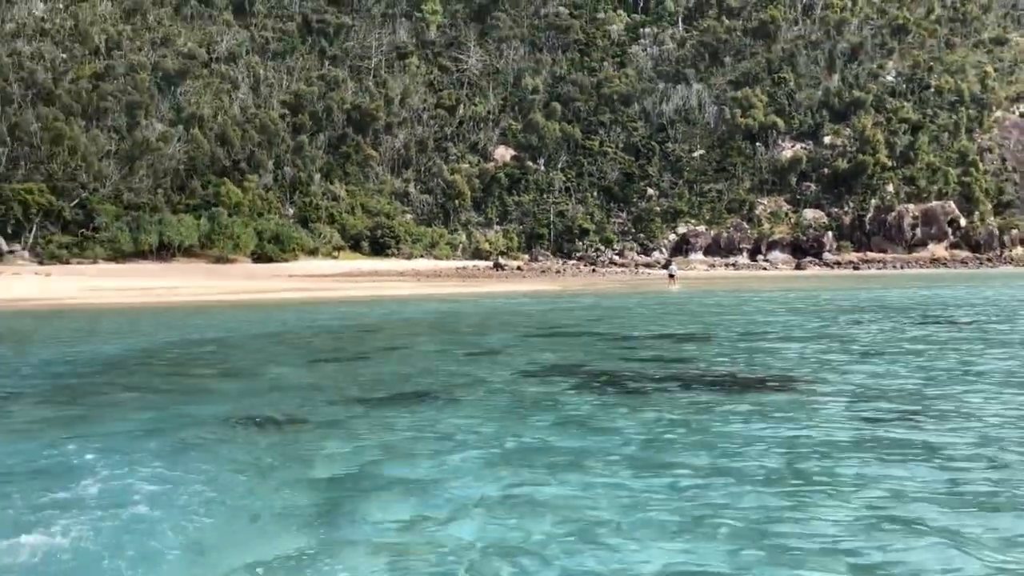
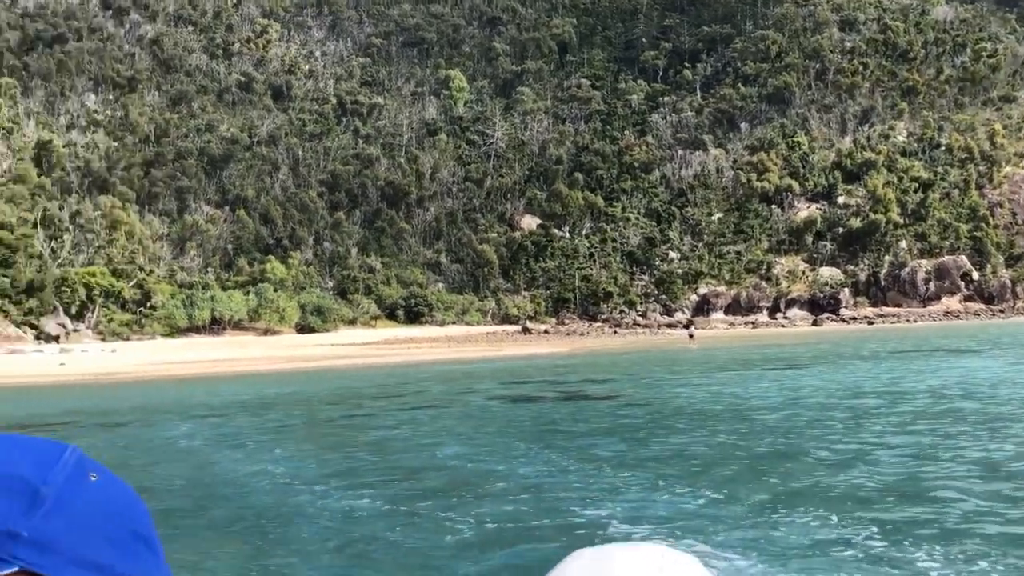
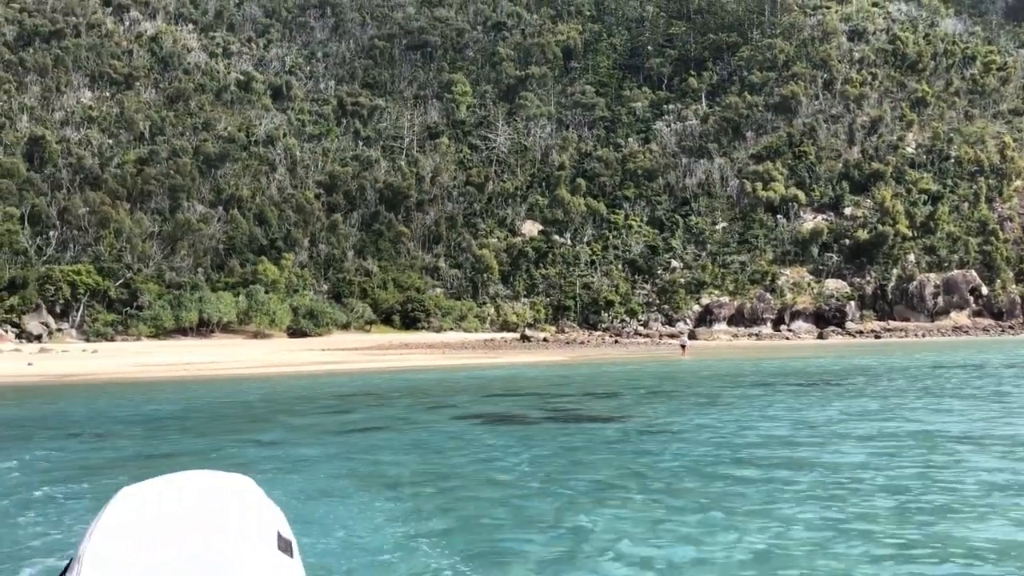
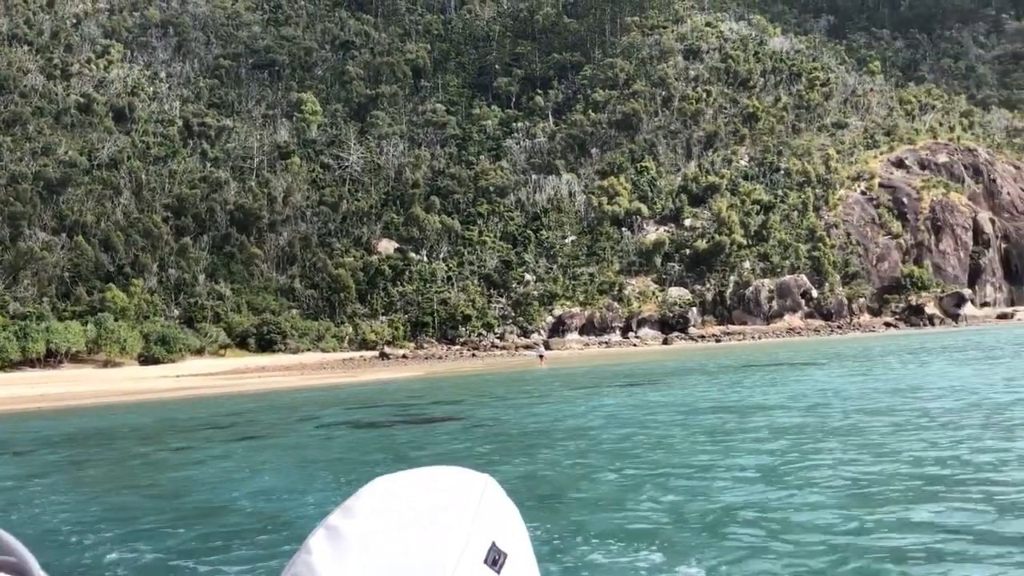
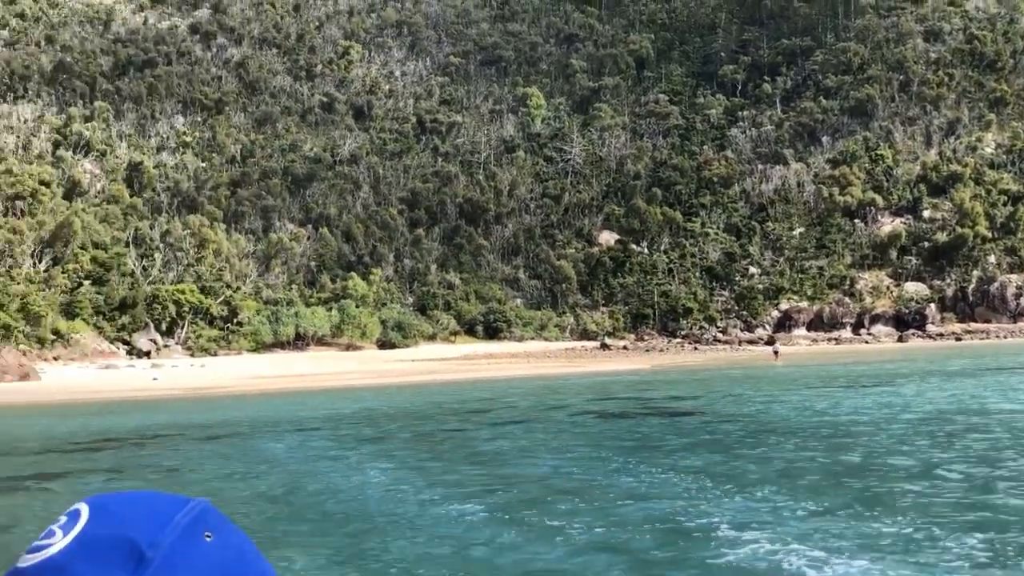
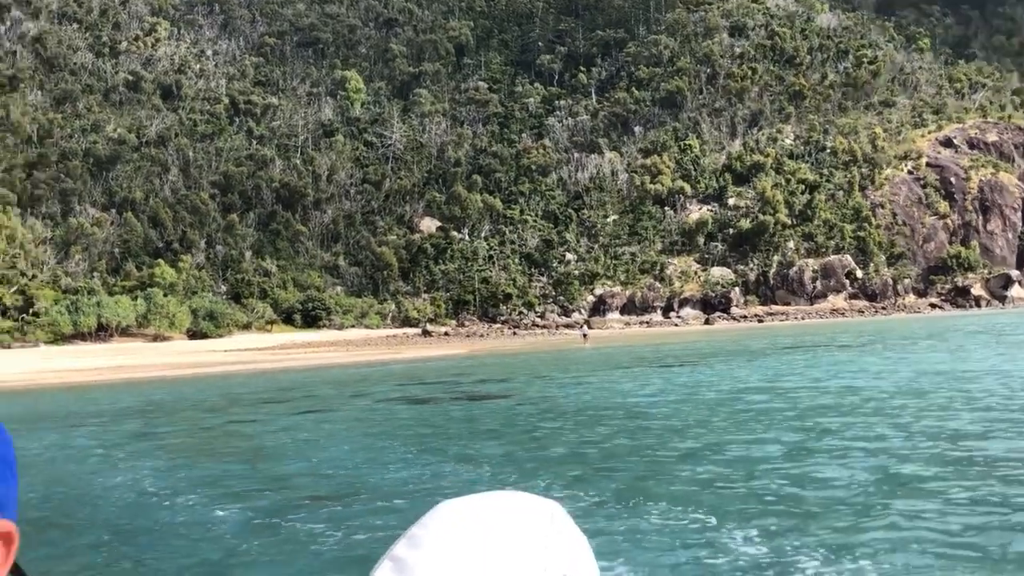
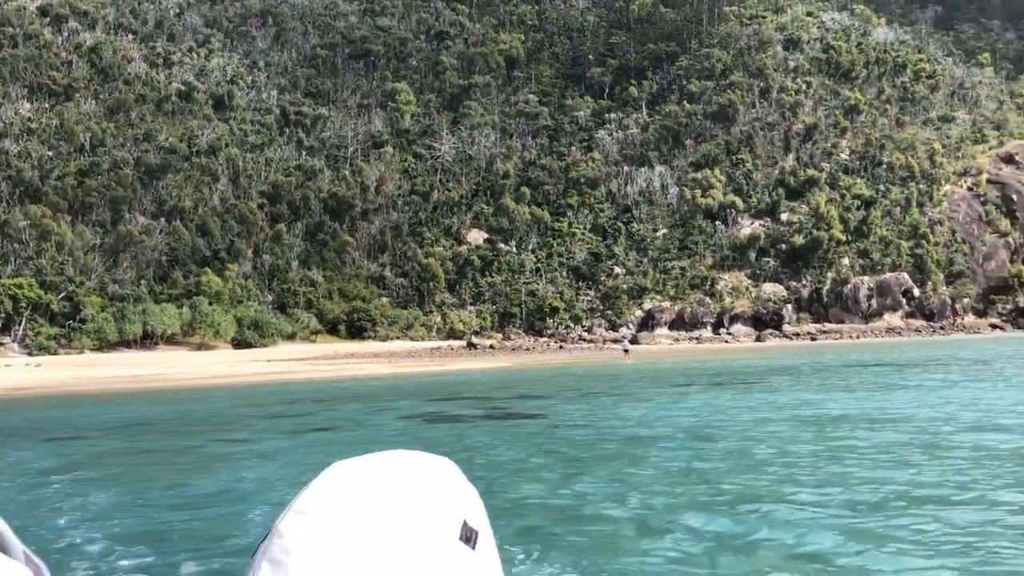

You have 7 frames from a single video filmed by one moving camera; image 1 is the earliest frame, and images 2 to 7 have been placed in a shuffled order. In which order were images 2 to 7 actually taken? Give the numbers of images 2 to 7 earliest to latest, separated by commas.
3, 7, 4, 6, 2, 5
